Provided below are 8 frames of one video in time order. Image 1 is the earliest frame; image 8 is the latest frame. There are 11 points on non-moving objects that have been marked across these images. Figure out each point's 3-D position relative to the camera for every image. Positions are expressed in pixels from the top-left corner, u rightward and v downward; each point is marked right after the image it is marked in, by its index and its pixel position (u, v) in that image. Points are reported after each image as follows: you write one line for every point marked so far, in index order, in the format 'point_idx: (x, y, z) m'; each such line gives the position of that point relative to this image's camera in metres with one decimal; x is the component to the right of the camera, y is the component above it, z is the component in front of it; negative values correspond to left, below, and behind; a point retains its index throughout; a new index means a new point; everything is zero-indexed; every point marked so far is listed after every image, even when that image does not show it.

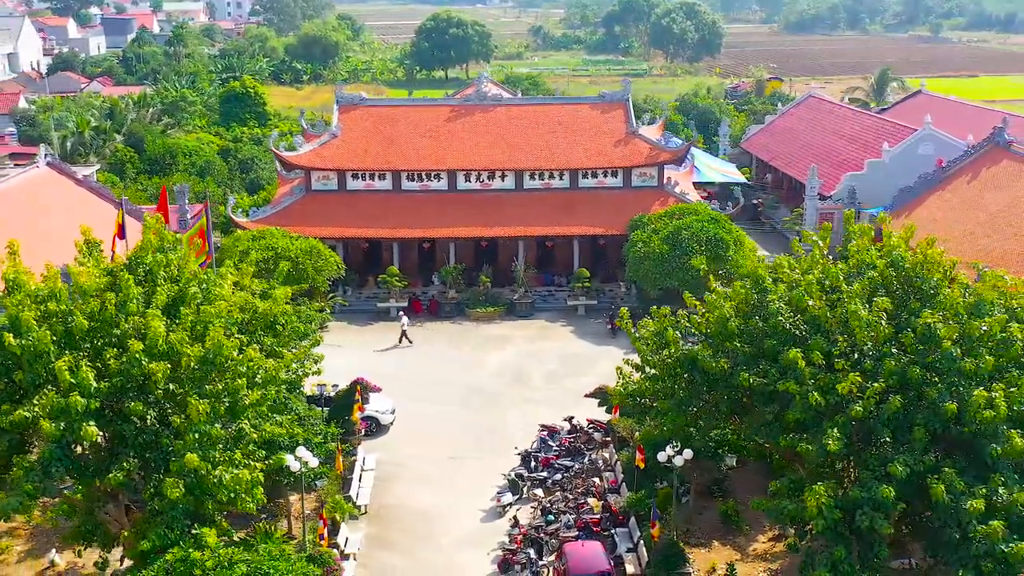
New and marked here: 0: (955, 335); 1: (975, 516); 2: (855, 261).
0: (+5.7, -0.6, +14.2) m
1: (+5.6, -2.7, +13.1) m
2: (+4.9, +0.4, +15.7) m
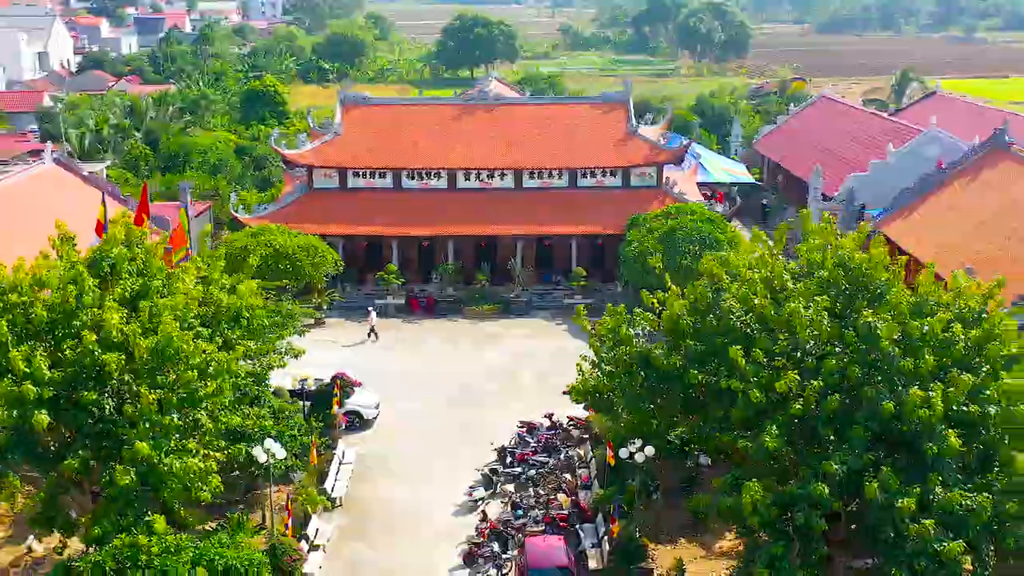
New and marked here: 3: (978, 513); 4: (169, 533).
0: (+5.0, -0.6, +14.2) m
1: (+4.8, -2.7, +13.2) m
2: (+4.2, +0.4, +15.8) m
3: (+5.7, -2.8, +13.4) m
4: (-4.5, -3.2, +14.4) m
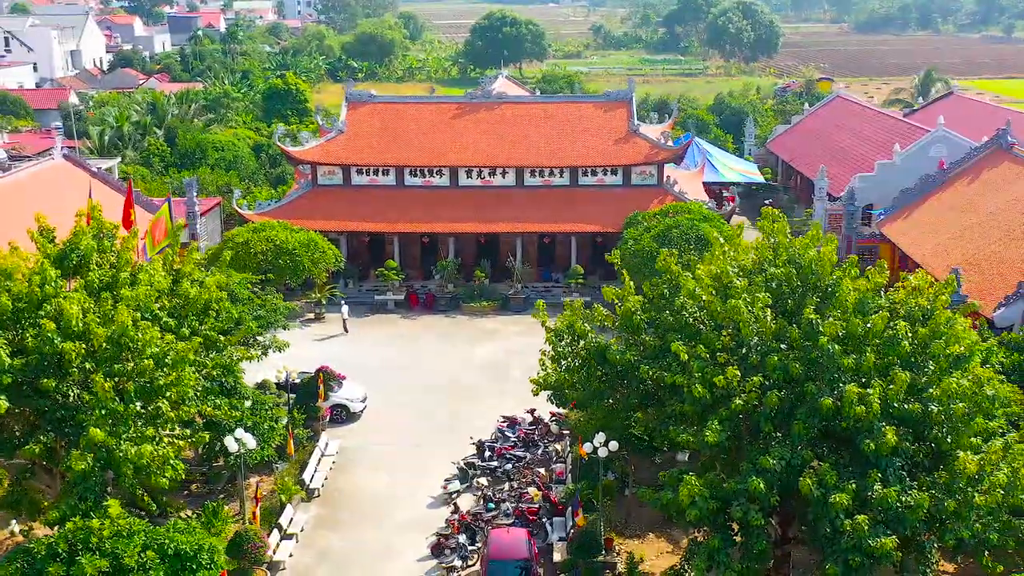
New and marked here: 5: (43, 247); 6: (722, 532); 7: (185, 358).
0: (+4.2, -0.6, +14.3) m
1: (+4.0, -2.7, +13.3) m
2: (+3.5, +0.4, +15.9) m
3: (+5.0, -2.7, +13.4) m
4: (-5.2, -3.1, +14.8) m
5: (-7.3, +0.6, +17.1) m
6: (+2.7, -3.1, +14.2) m
7: (-4.8, -1.0, +15.9) m
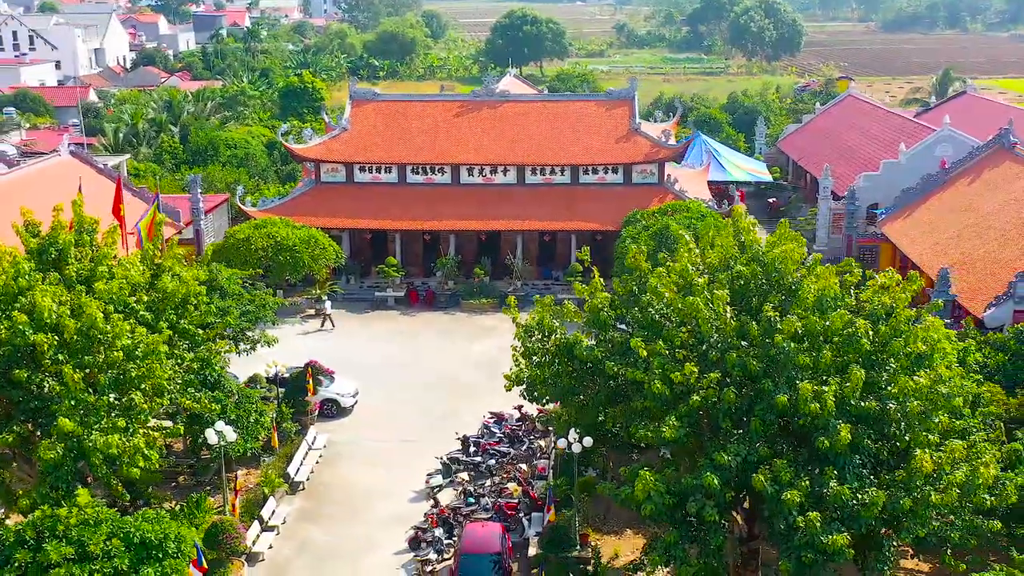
0: (+3.7, -0.6, +14.3) m
1: (+3.4, -2.7, +13.3) m
2: (+3.1, +0.4, +15.9) m
3: (+4.4, -2.7, +13.5) m
4: (-5.8, -3.0, +15.1) m
5: (-7.8, +0.8, +17.4) m
6: (+2.2, -3.1, +14.3) m
7: (-5.3, -0.9, +16.2) m
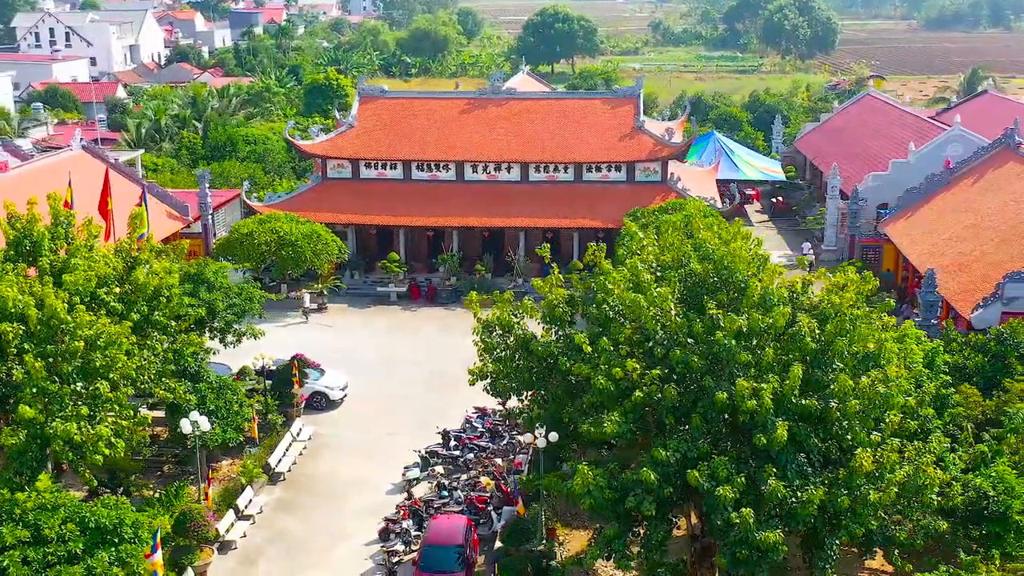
0: (+3.0, -0.5, +14.4) m
1: (+2.6, -2.6, +13.4) m
2: (+2.4, +0.5, +16.0) m
3: (+3.6, -2.7, +13.5) m
4: (-6.5, -2.9, +15.5) m
5: (-8.4, +0.9, +17.9) m
6: (+1.4, -3.1, +14.4) m
7: (-5.9, -0.8, +16.6) m
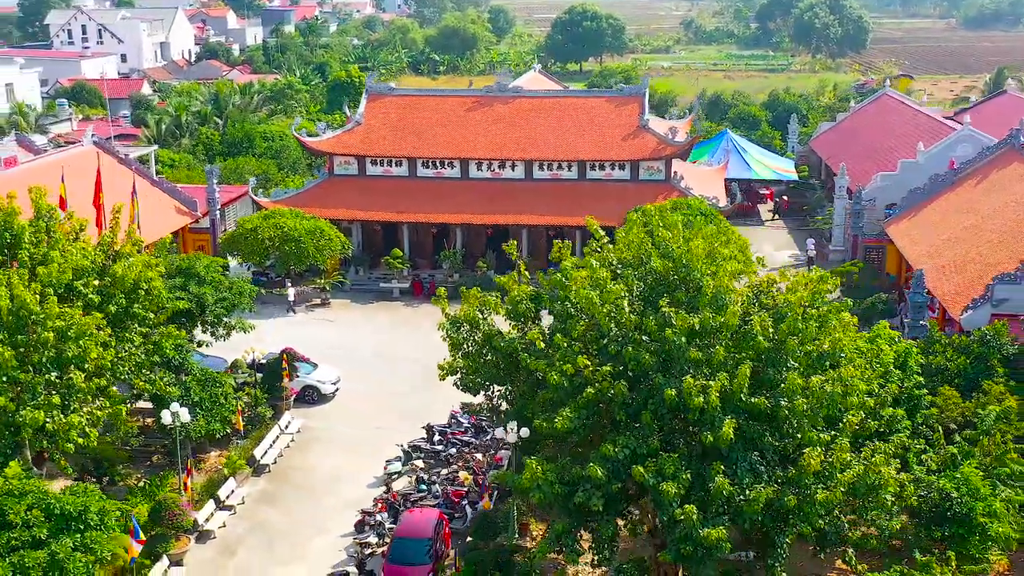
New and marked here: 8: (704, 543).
0: (+2.4, -0.5, +14.5) m
1: (+2.0, -2.6, +13.5) m
2: (+1.8, +0.5, +16.1) m
3: (+2.9, -2.7, +13.6) m
4: (-7.1, -2.7, +15.9) m
5: (-8.9, +1.0, +18.3) m
6: (+0.8, -3.0, +14.5) m
7: (-6.5, -0.7, +16.9) m
8: (+2.3, -3.1, +13.4) m
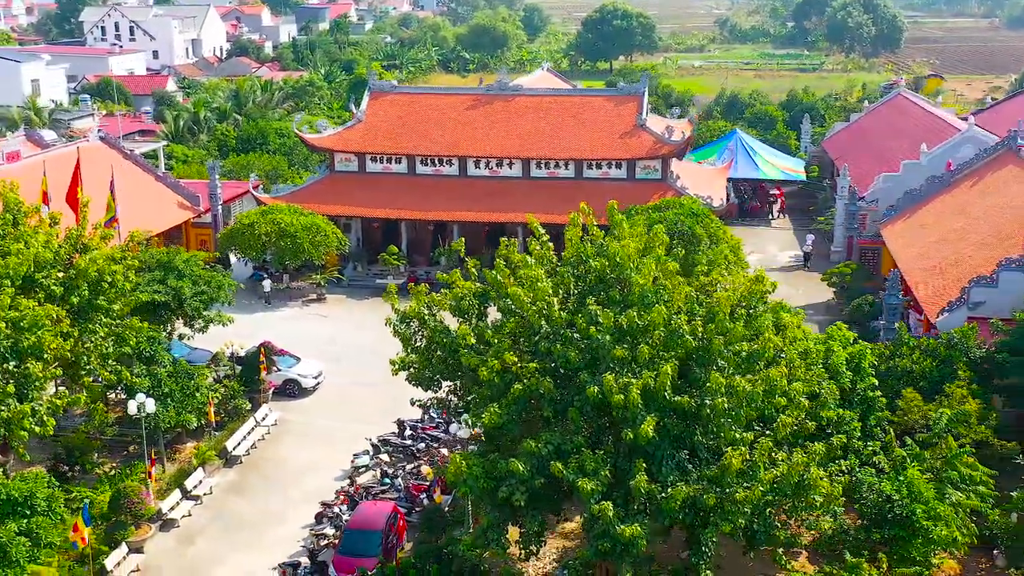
0: (+1.4, -0.5, +14.6) m
1: (+1.0, -2.6, +13.6) m
2: (+1.0, +0.5, +16.2) m
3: (+1.9, -2.7, +13.6) m
4: (-8.0, -2.6, +16.3) m
5: (-9.6, +1.2, +18.8) m
6: (-0.2, -3.0, +14.7) m
7: (-7.3, -0.5, +17.4) m
8: (+1.3, -3.1, +13.5) m
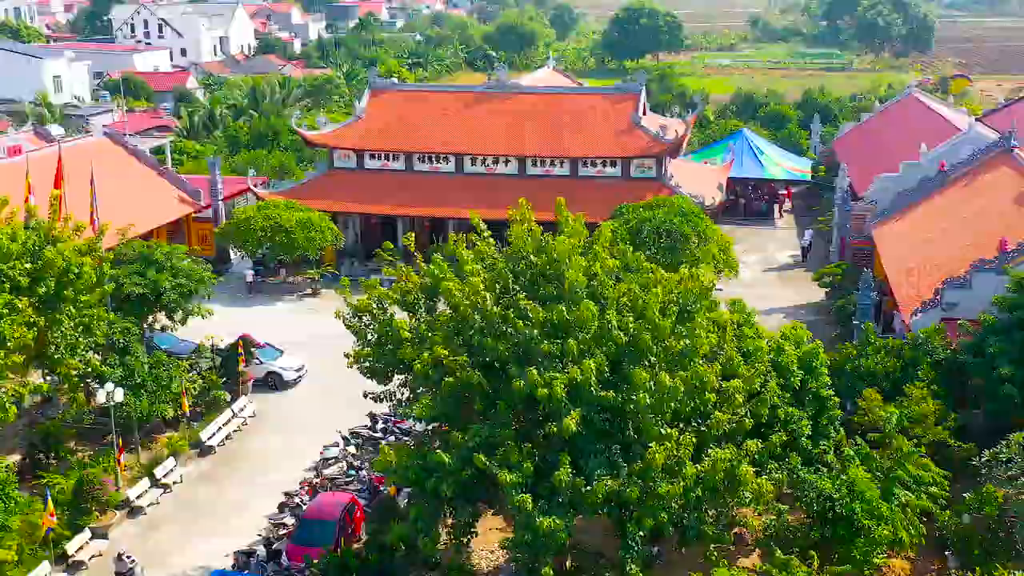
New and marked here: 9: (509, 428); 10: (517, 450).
0: (+0.5, -0.4, +14.7) m
1: (0.0, -2.5, +13.8) m
2: (+0.1, +0.6, +16.4) m
3: (+0.9, -2.6, +13.8) m
4: (-8.9, -2.5, +16.8) m
5: (-10.4, +1.4, +19.3) m
6: (-1.1, -2.9, +14.9) m
7: (-8.2, -0.4, +17.8) m
8: (+0.3, -3.0, +13.7) m
9: (-0.1, -1.9, +14.5) m
10: (+0.1, -2.1, +14.2) m
